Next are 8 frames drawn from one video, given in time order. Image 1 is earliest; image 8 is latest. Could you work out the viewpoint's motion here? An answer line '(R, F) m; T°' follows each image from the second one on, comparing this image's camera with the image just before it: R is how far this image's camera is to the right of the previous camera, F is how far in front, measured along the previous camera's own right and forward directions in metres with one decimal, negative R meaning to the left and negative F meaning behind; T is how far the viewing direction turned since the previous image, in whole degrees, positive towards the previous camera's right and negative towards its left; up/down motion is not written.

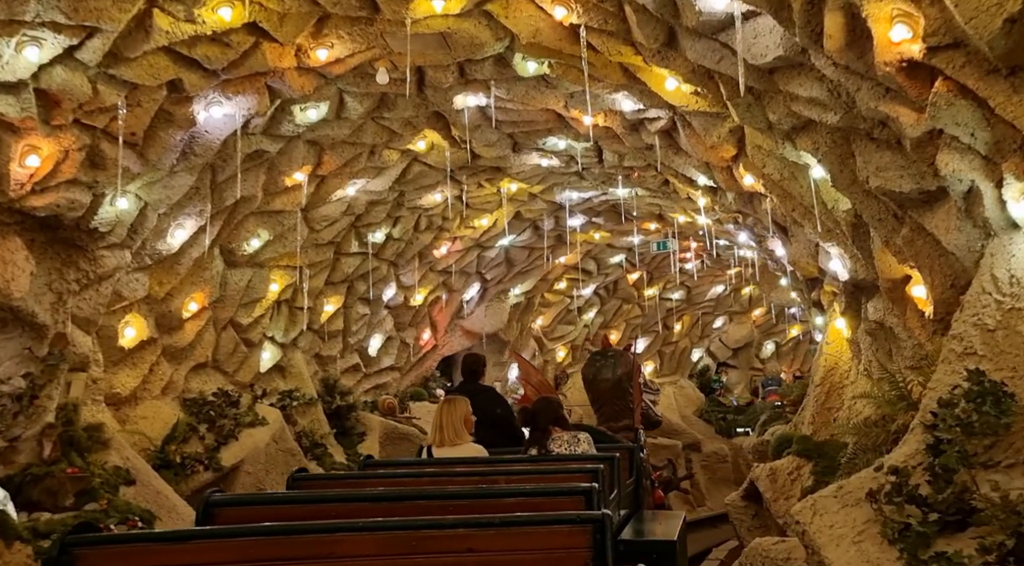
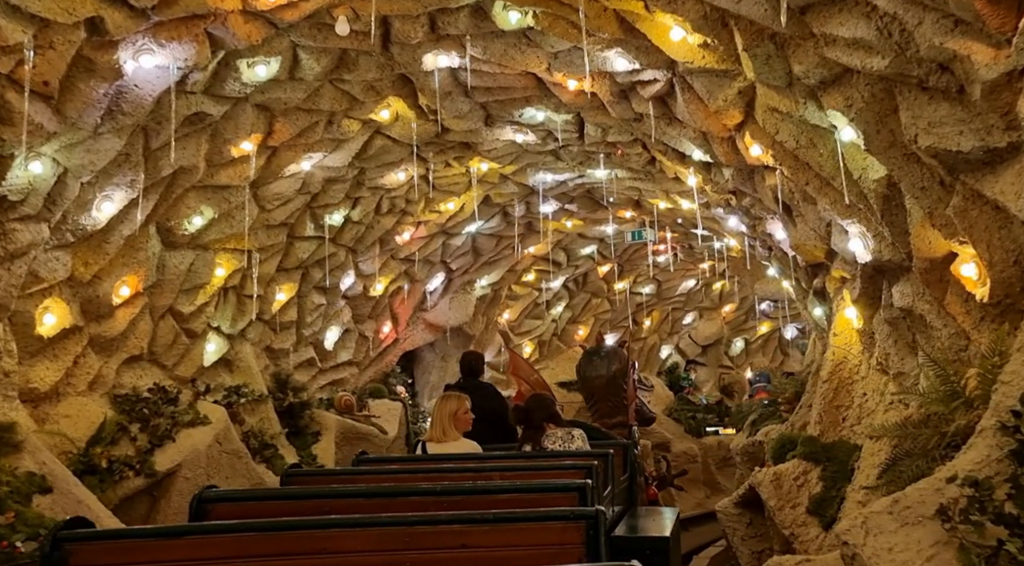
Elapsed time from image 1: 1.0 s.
(-0.2, +1.6) m; +2°
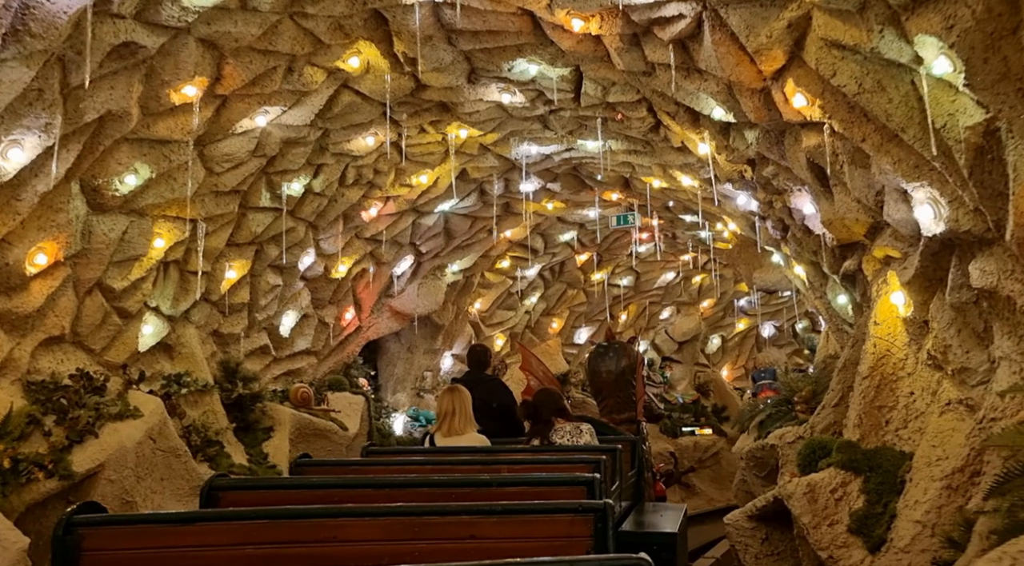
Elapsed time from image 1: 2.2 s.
(-0.2, +2.0) m; +2°
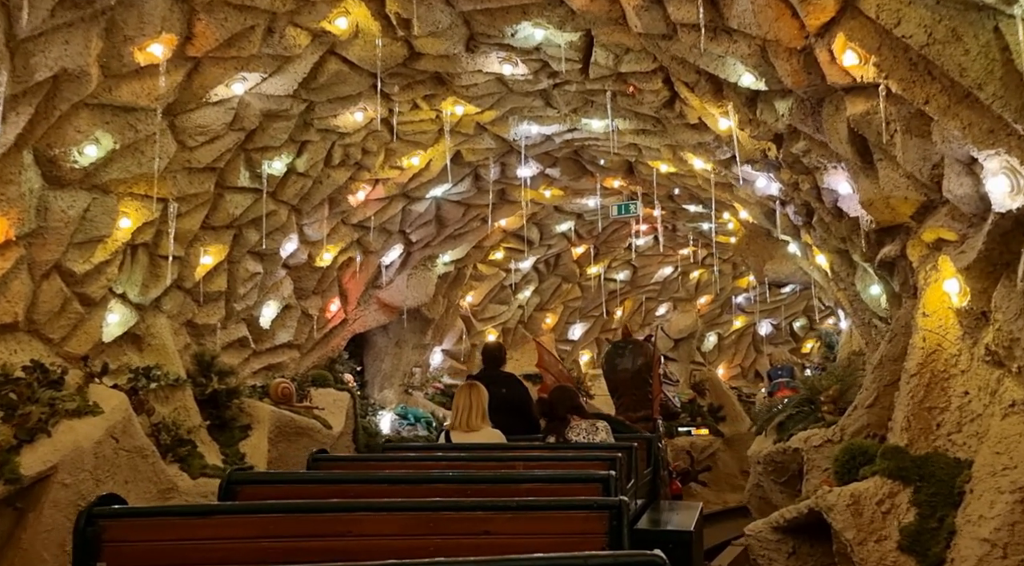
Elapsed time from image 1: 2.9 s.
(-0.2, +1.2) m; +1°
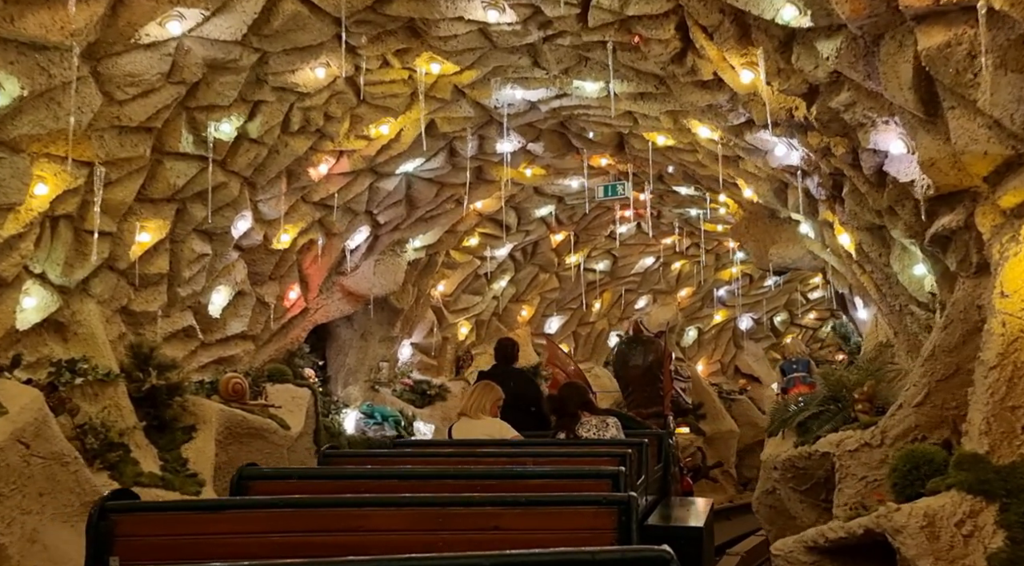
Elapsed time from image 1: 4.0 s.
(-0.2, +1.8) m; +2°
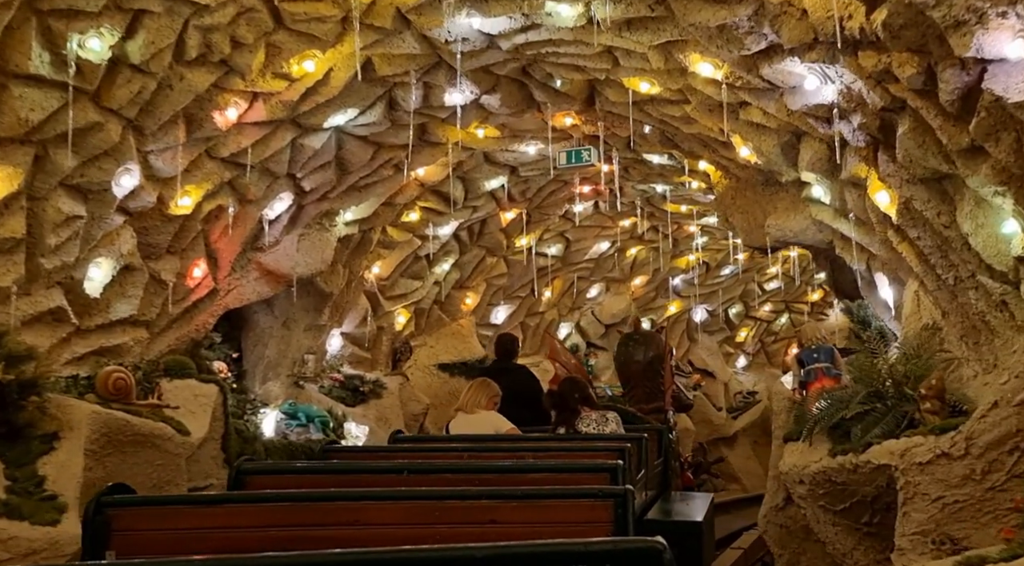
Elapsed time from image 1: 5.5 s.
(-0.2, +2.8) m; +3°
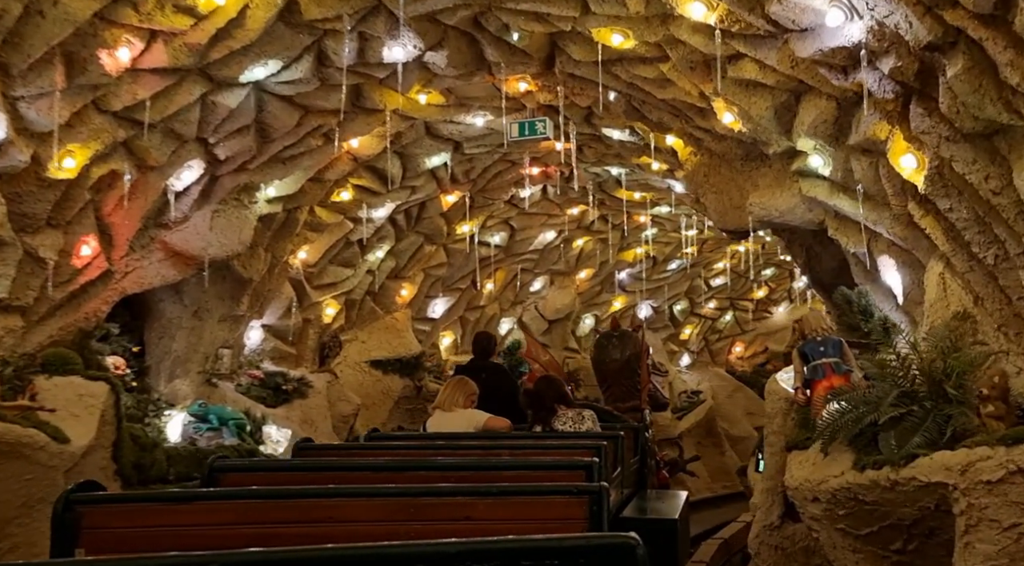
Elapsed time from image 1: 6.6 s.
(-0.1, +2.0) m; +3°
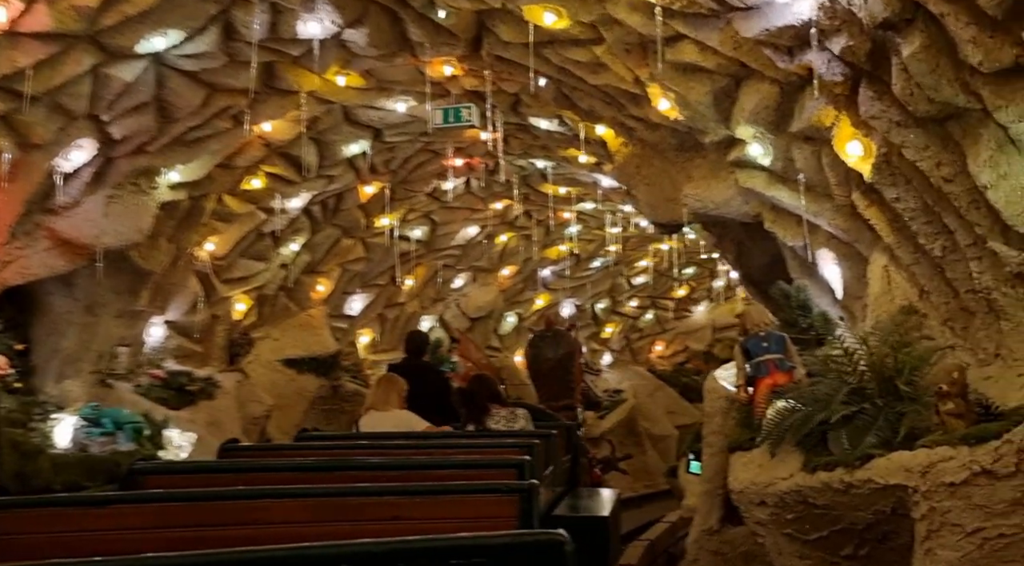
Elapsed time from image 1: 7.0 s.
(0.0, +0.9) m; +4°
